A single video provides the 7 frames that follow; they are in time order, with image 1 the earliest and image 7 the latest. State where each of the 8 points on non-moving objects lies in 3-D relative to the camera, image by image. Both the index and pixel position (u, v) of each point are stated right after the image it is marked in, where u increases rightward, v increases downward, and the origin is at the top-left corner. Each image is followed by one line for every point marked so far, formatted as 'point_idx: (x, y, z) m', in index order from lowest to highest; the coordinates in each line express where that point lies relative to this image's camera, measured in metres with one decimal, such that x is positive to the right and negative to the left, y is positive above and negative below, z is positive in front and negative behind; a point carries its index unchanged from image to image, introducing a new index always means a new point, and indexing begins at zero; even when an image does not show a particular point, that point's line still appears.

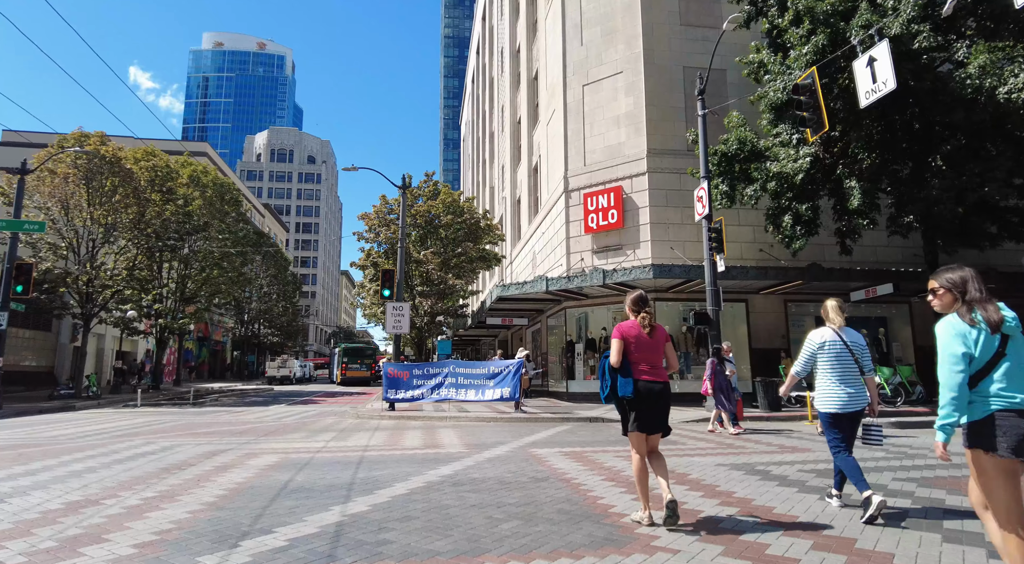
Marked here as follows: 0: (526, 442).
0: (+0.2, -2.4, +9.4) m
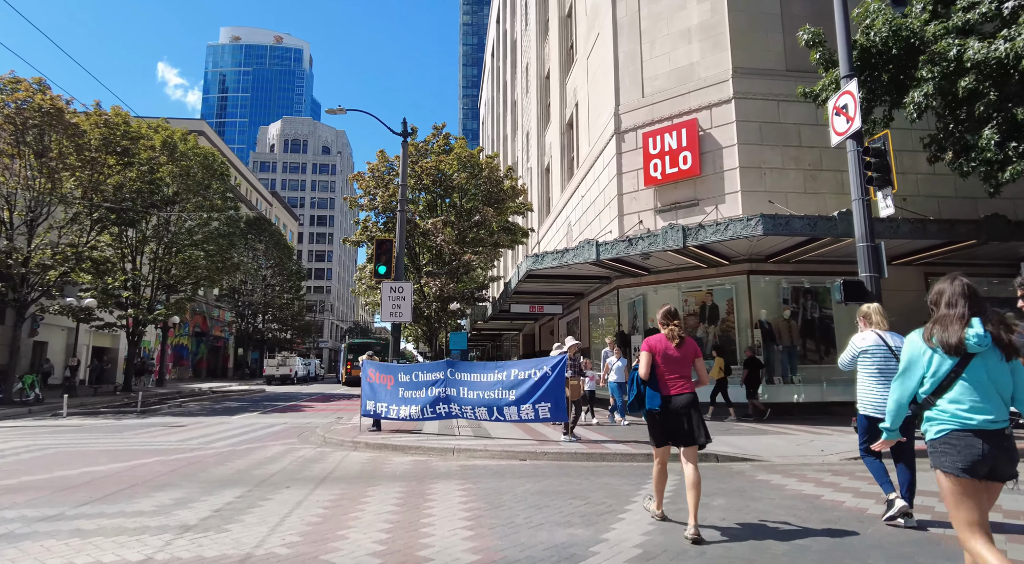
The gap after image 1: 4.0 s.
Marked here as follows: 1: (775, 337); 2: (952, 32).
0: (+0.7, -1.7, +4.0) m
1: (+6.2, -1.3, +14.6) m
2: (+7.4, +4.2, +10.3) m
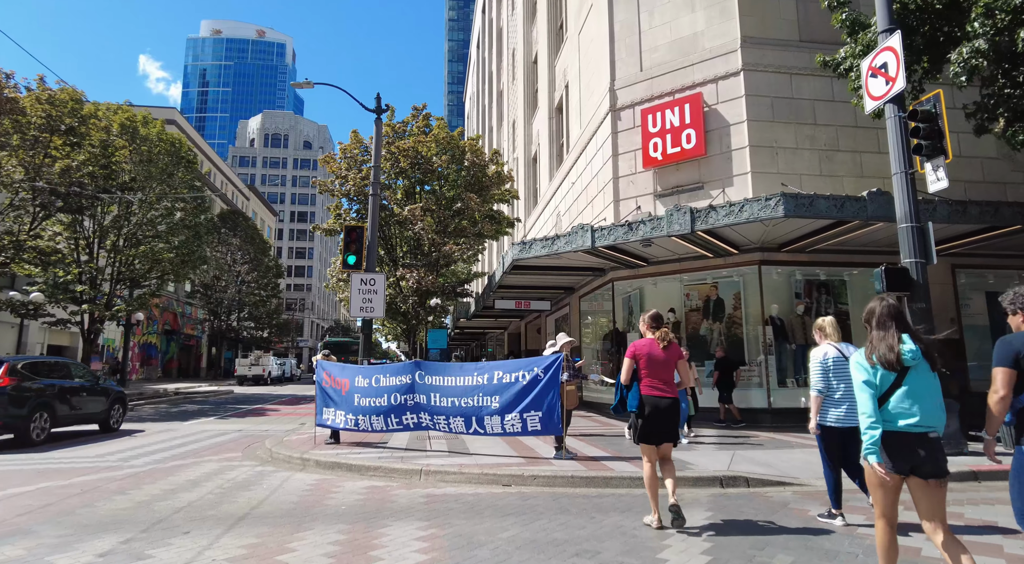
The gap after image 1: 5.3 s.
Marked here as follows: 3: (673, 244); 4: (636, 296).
0: (+0.6, -1.5, +2.4) m
1: (+5.8, -1.1, +13.1) m
2: (+7.2, +4.4, +8.9) m
3: (+3.2, +0.8, +12.4) m
4: (+3.0, -0.3, +14.9) m
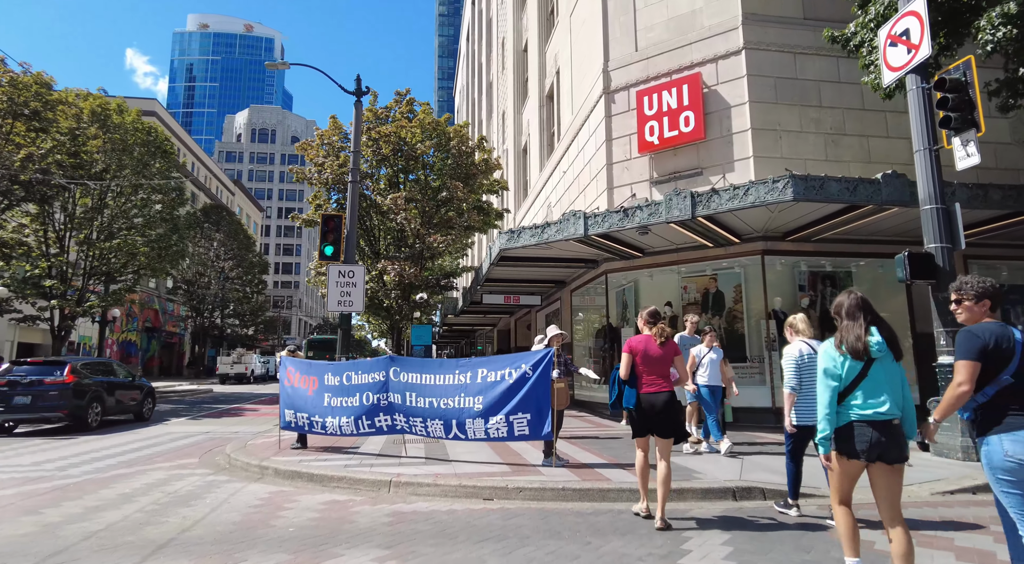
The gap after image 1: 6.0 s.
0: (+0.5, -1.4, +1.6) m
1: (+5.6, -1.0, +12.3) m
2: (+7.0, +4.5, +8.1) m
3: (+3.0, +0.9, +11.6) m
4: (+2.7, -0.2, +14.1) m
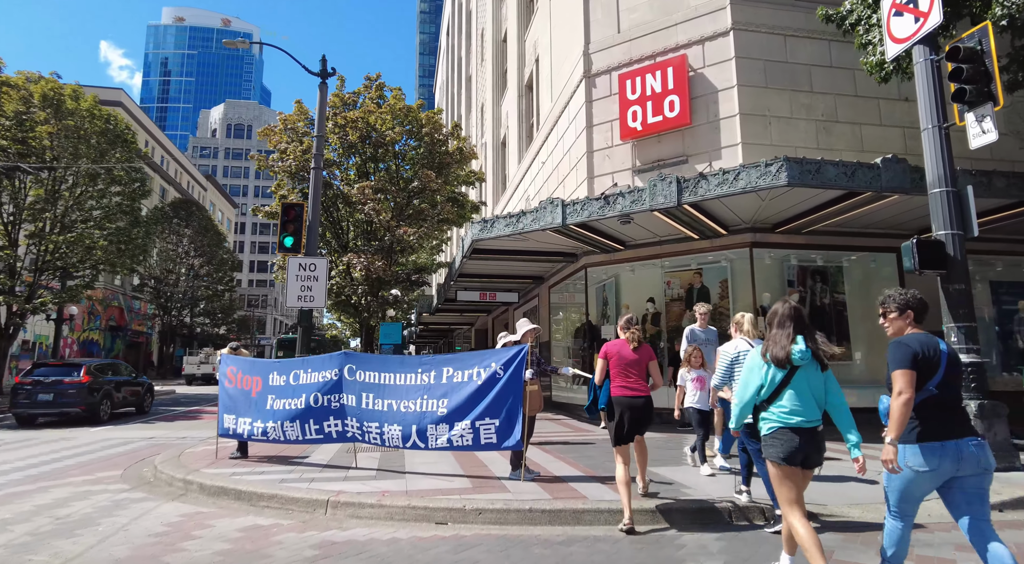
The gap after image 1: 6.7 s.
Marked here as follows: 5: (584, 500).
0: (+0.3, -1.2, +0.8) m
1: (+5.1, -0.9, +11.6) m
2: (+6.6, +4.6, +7.5) m
3: (+2.5, +1.0, +10.8) m
4: (+2.1, 0.0, +13.3) m
5: (+0.6, -1.7, +4.9) m
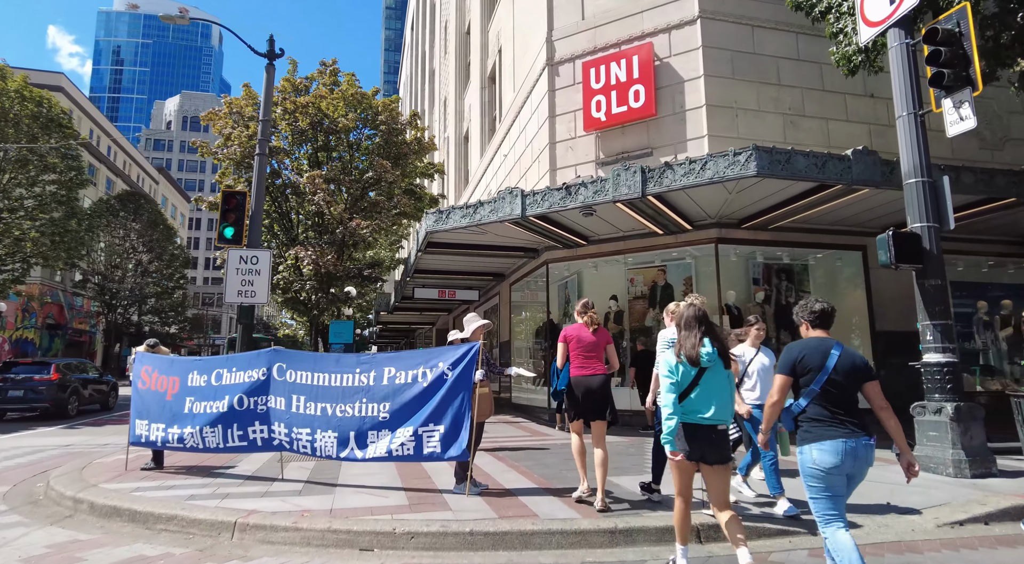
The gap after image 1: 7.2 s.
0: (+0.2, -1.1, +0.1) m
1: (+4.3, -0.8, +11.3) m
2: (+6.1, +4.7, +7.2) m
3: (+1.8, +1.1, +10.3) m
4: (+1.3, 0.0, +12.8) m
5: (+0.2, -1.6, +4.3) m
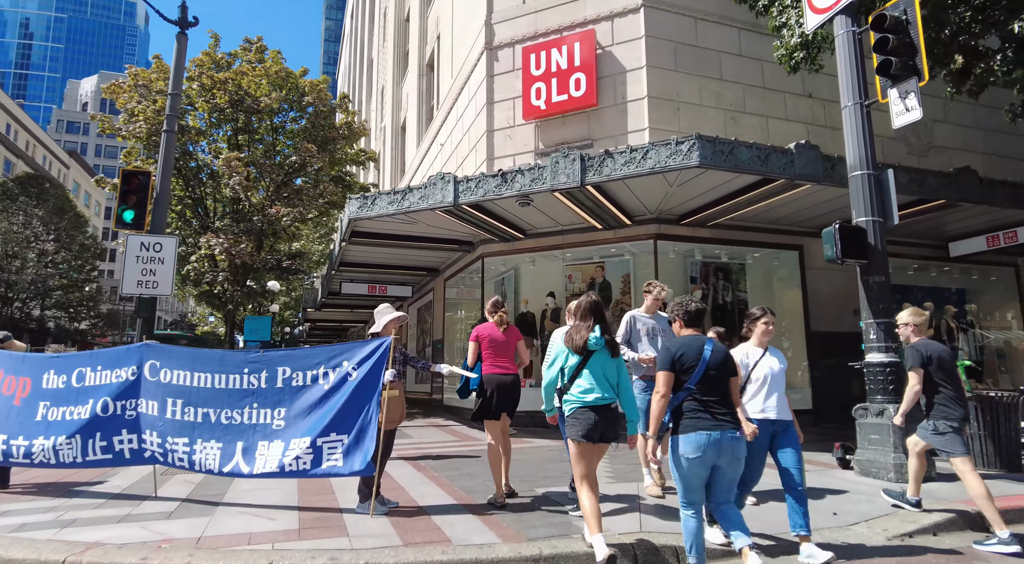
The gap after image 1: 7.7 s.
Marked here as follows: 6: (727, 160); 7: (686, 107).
0: (0.0, -1.1, -0.5) m
1: (+3.1, -0.8, +11.0) m
2: (+5.4, +4.7, +7.1) m
3: (+0.7, +1.2, +9.8) m
4: (-0.1, +0.1, +12.2) m
5: (-0.4, -1.5, +3.6) m
6: (+2.7, +1.5, +7.9) m
7: (+3.1, +3.2, +11.2) m
